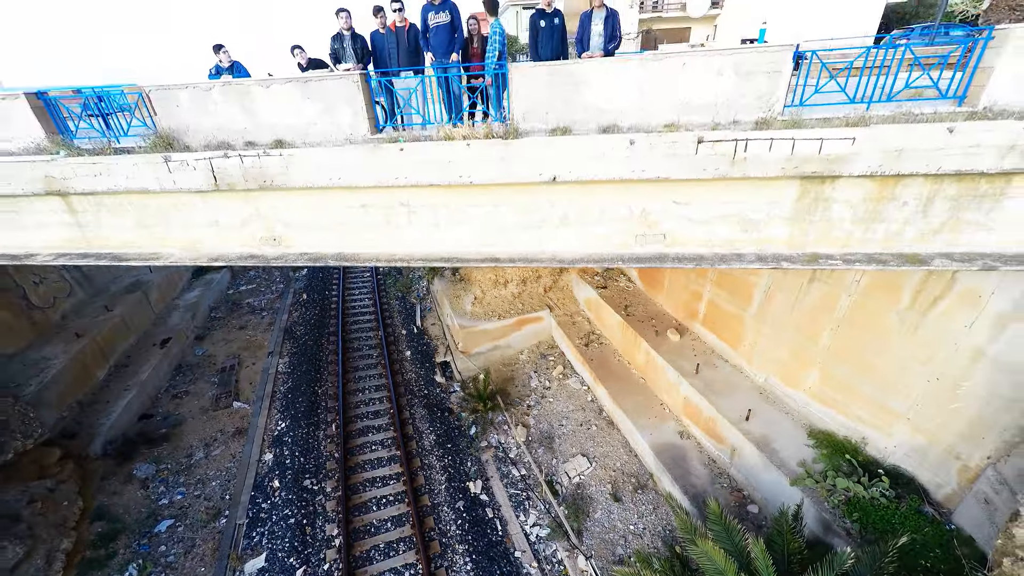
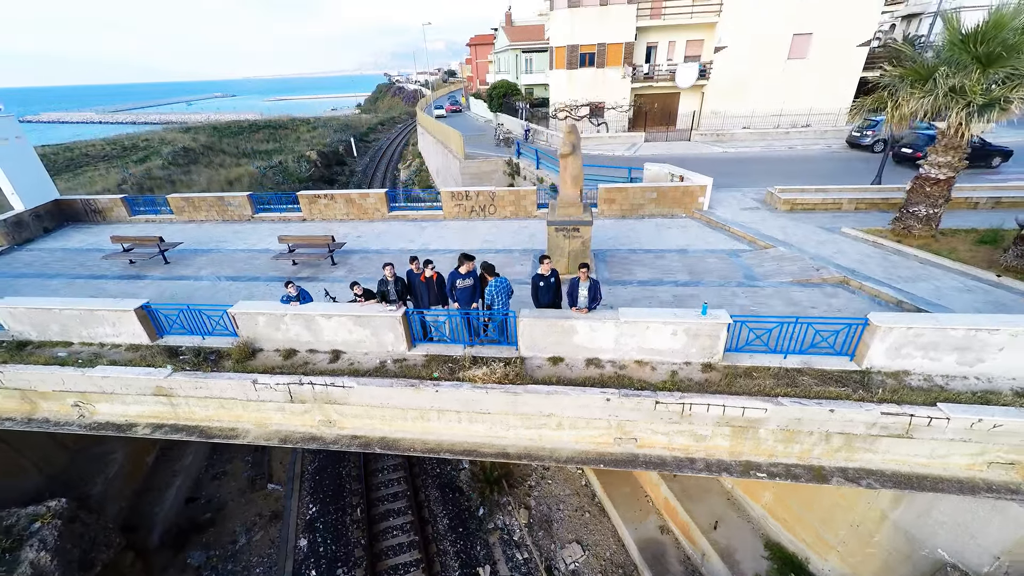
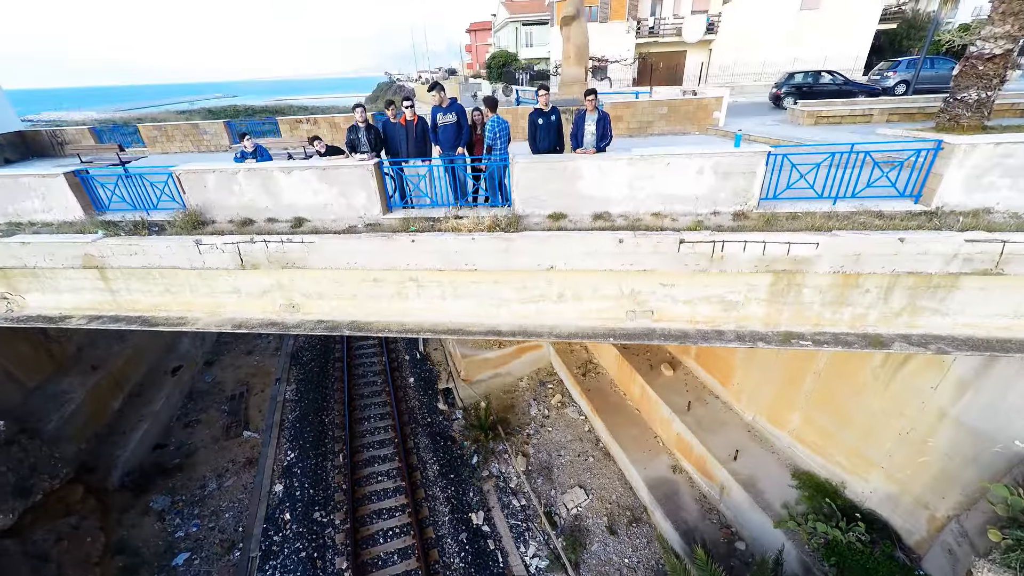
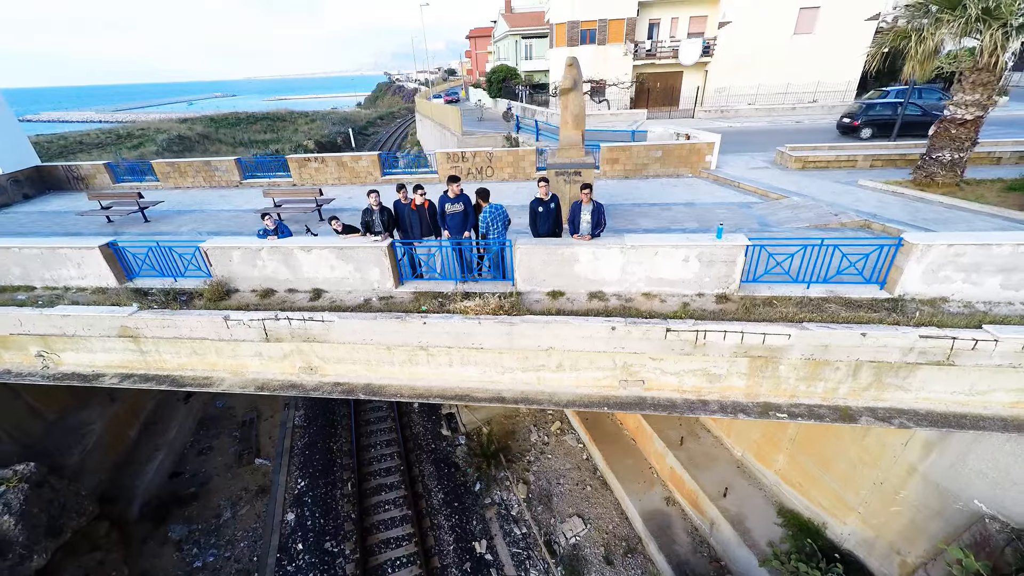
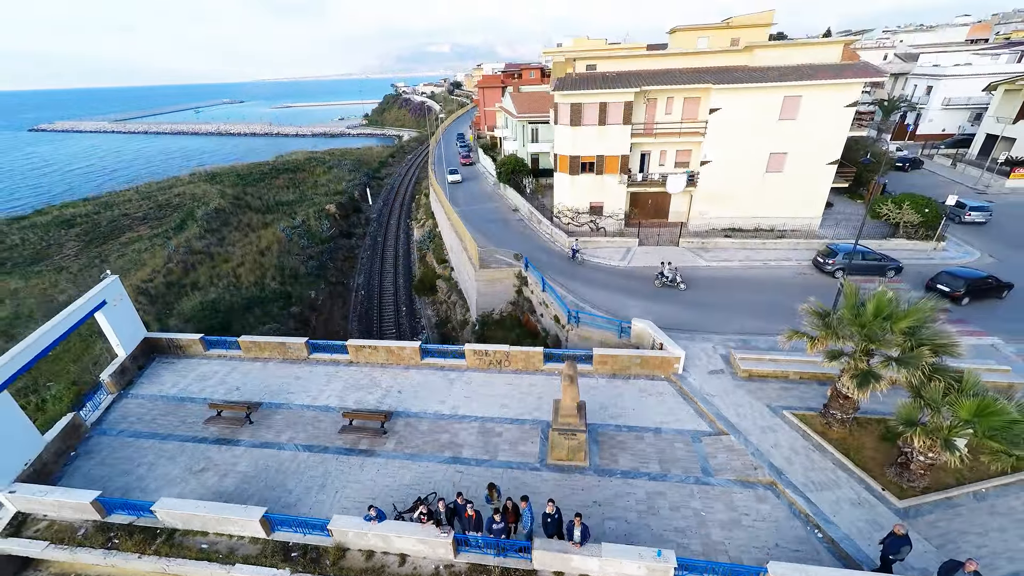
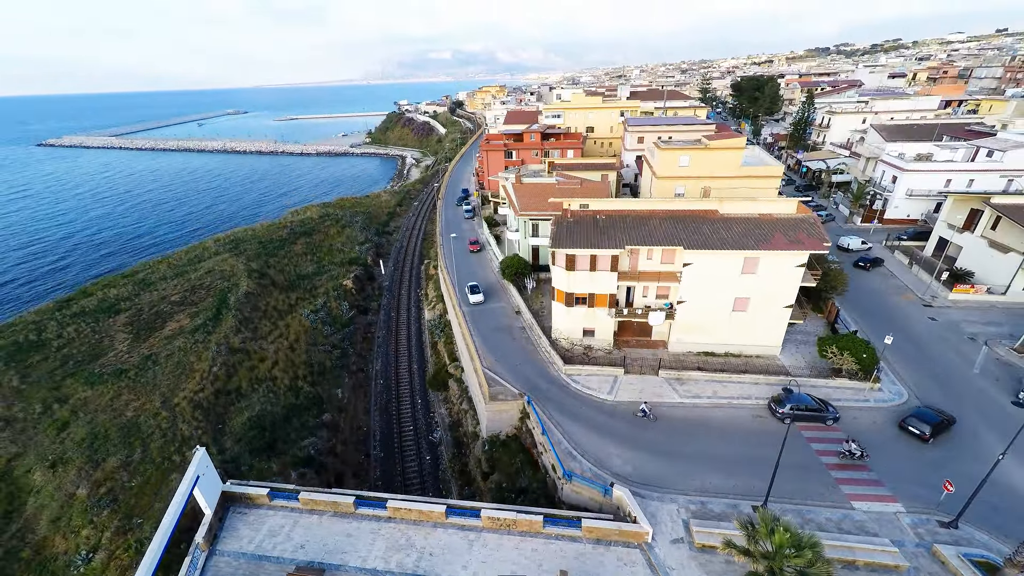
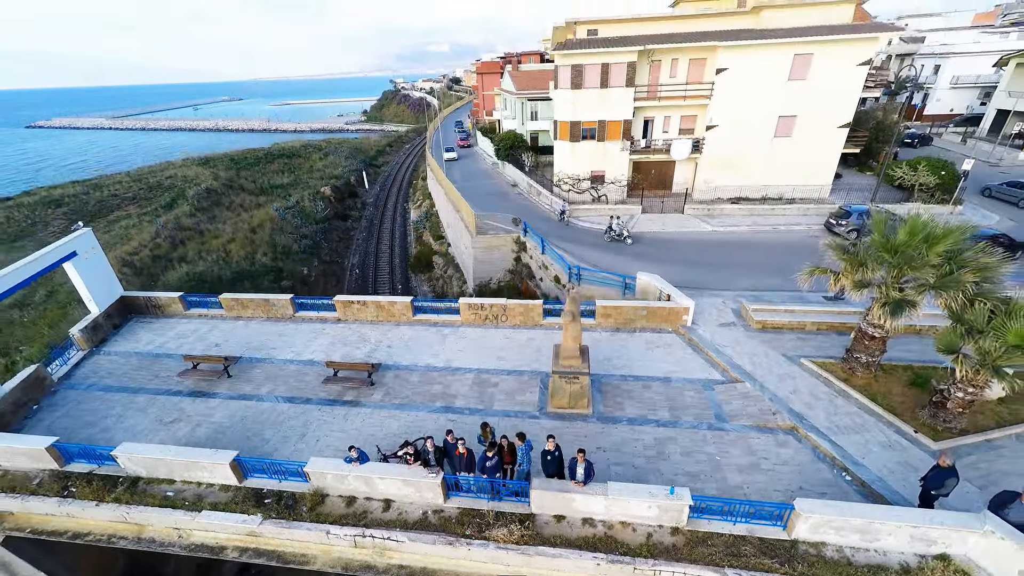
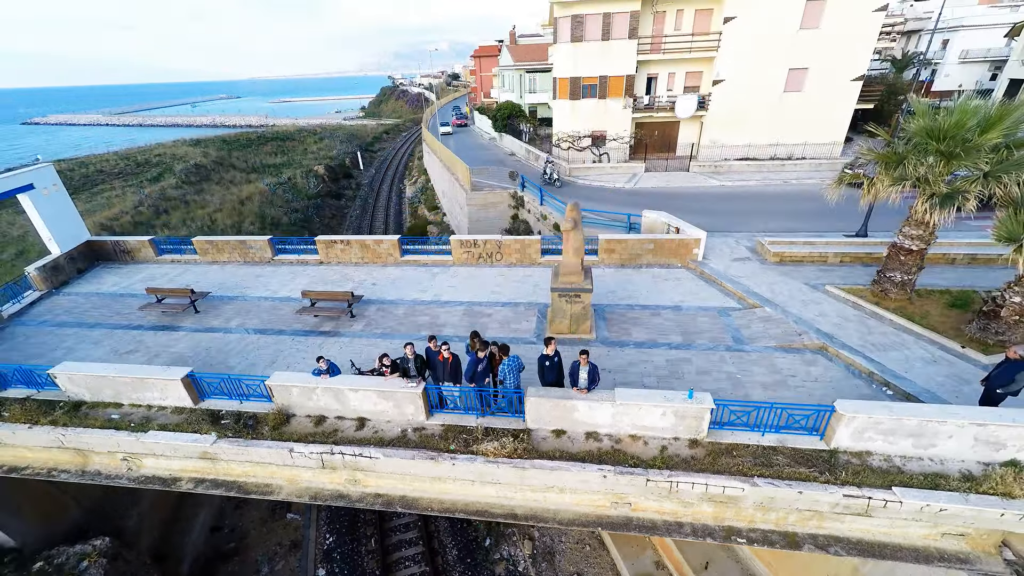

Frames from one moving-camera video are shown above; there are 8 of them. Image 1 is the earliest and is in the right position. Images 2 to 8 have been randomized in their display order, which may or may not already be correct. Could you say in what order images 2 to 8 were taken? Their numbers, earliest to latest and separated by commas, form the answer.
3, 4, 2, 8, 7, 5, 6
